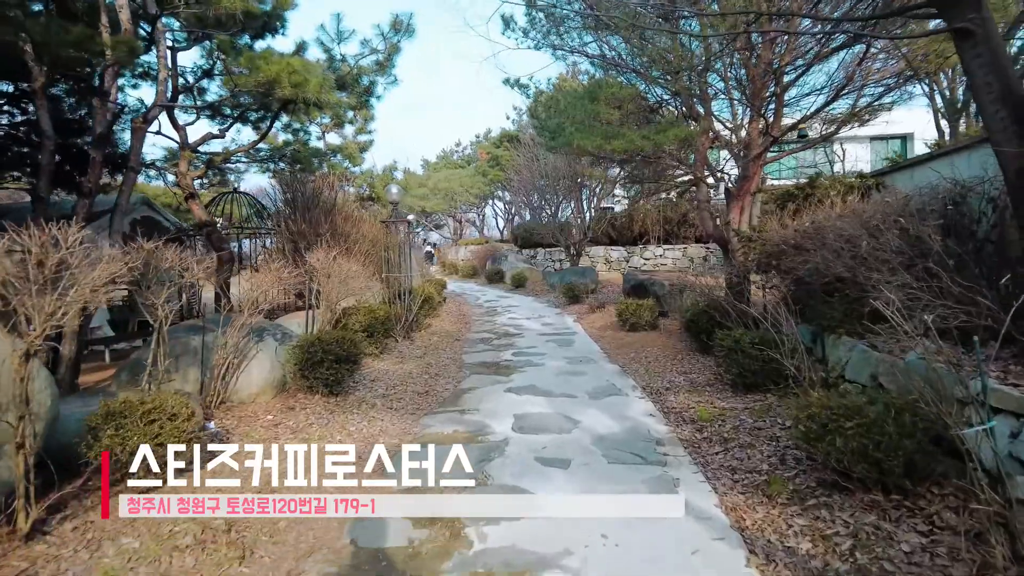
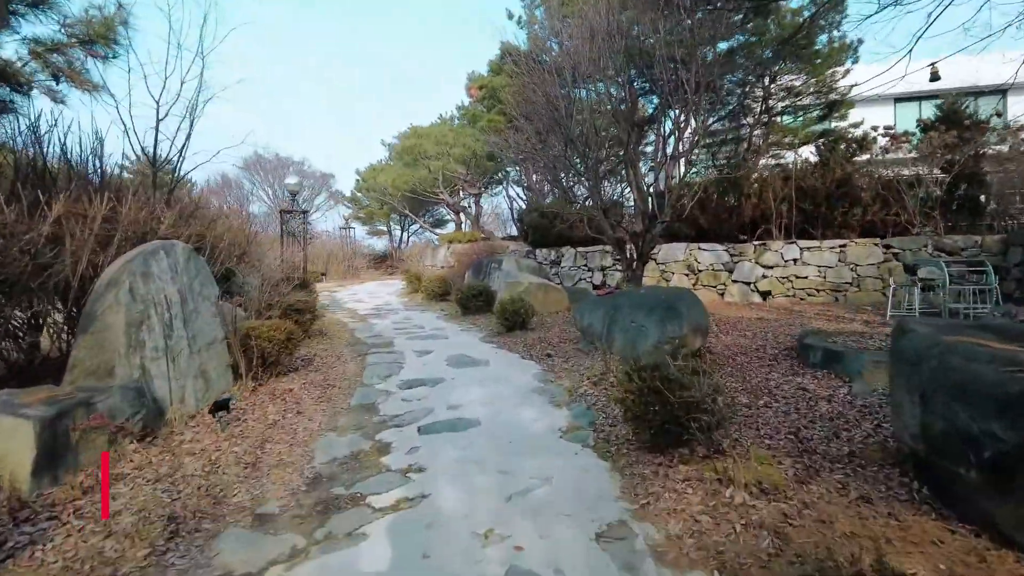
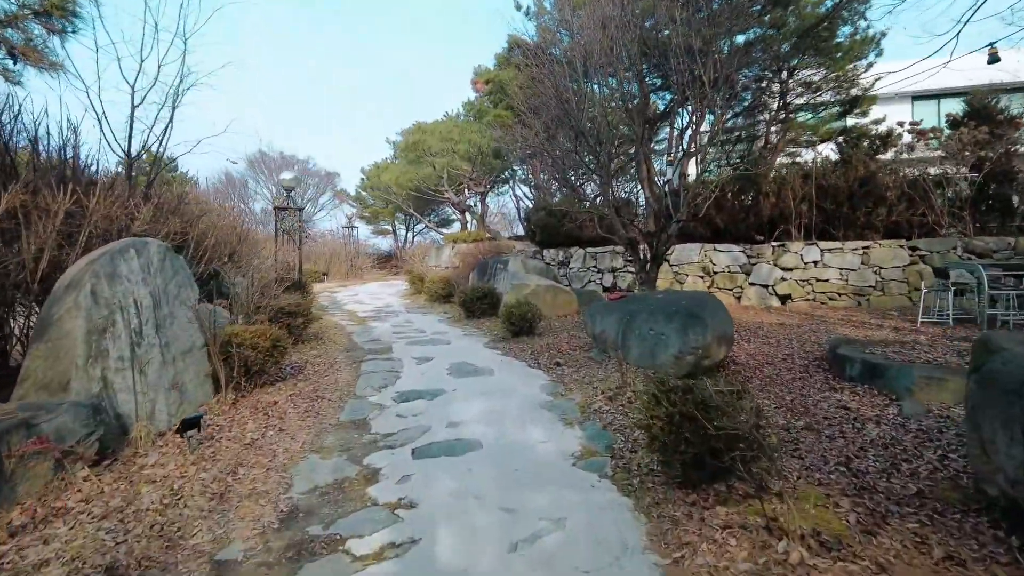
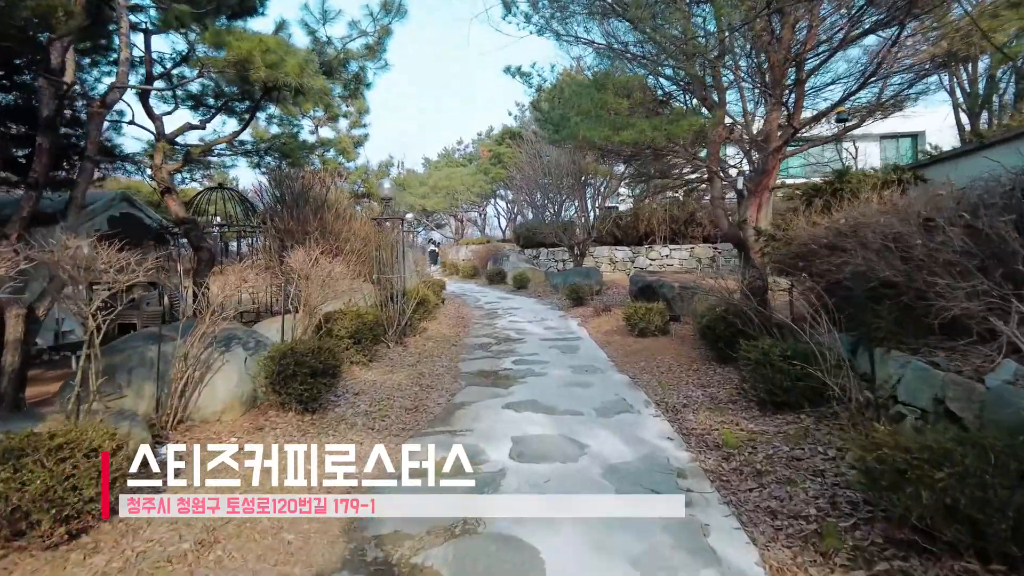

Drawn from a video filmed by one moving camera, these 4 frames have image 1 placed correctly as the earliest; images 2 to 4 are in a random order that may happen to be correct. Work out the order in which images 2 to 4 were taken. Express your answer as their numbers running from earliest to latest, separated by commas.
4, 2, 3
